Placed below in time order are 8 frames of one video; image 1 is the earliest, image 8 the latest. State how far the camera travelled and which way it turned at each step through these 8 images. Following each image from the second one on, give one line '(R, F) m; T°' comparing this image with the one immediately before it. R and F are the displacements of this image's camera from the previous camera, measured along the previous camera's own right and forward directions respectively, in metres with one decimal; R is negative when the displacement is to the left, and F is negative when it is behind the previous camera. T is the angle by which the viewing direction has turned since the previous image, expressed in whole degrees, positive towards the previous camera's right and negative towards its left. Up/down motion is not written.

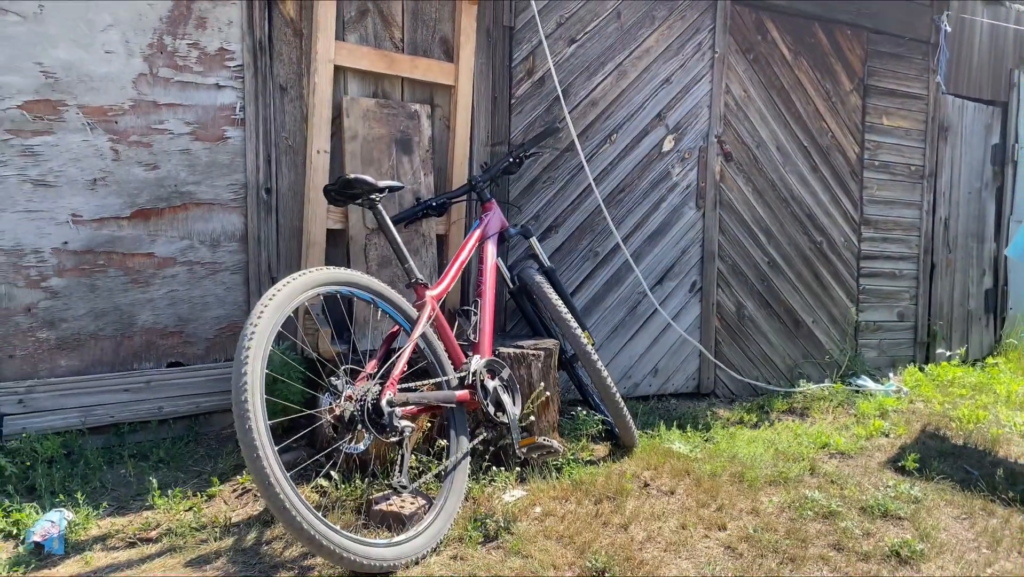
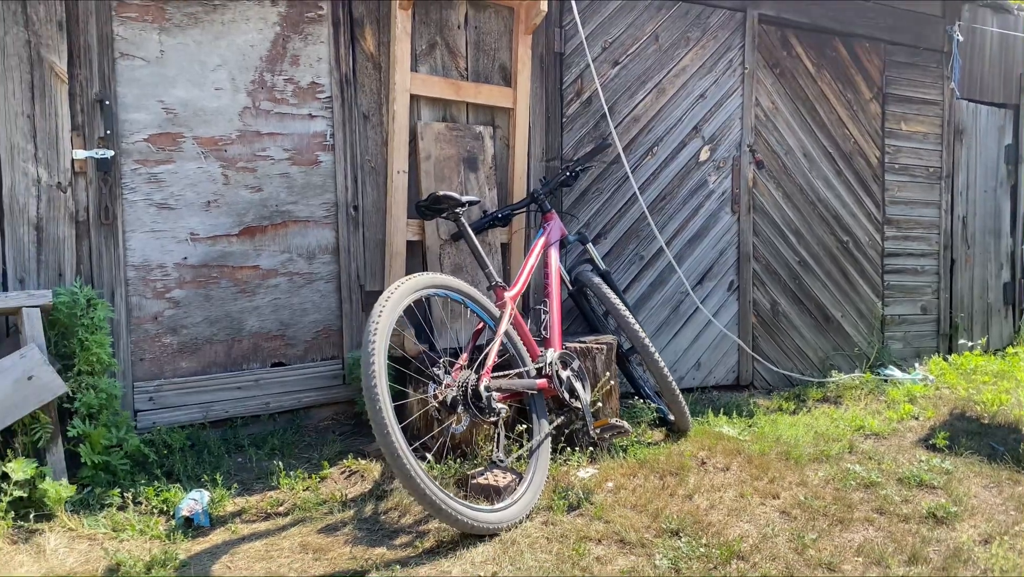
(-0.2, -0.4) m; -1°
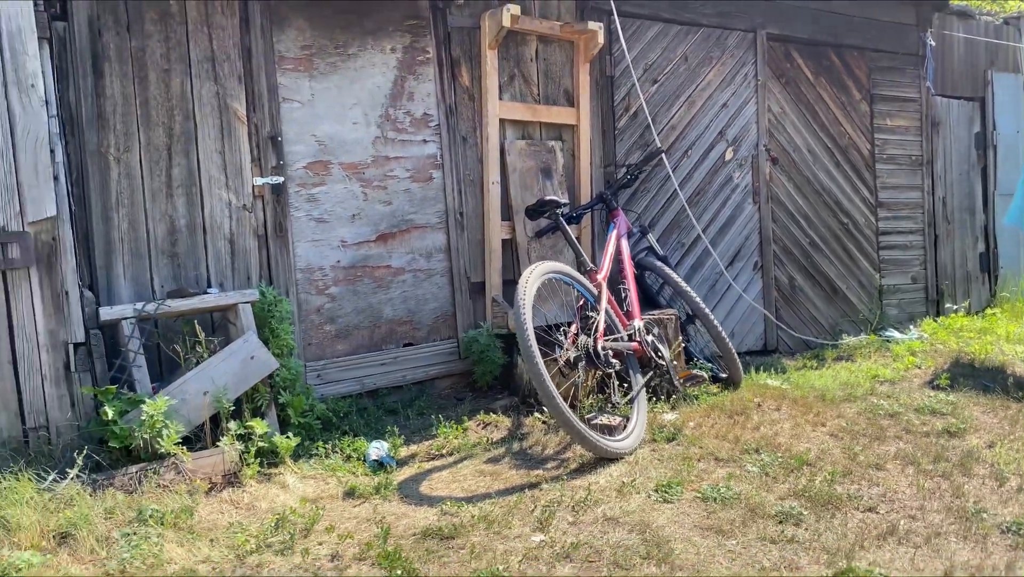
(-0.6, -0.8) m; +2°
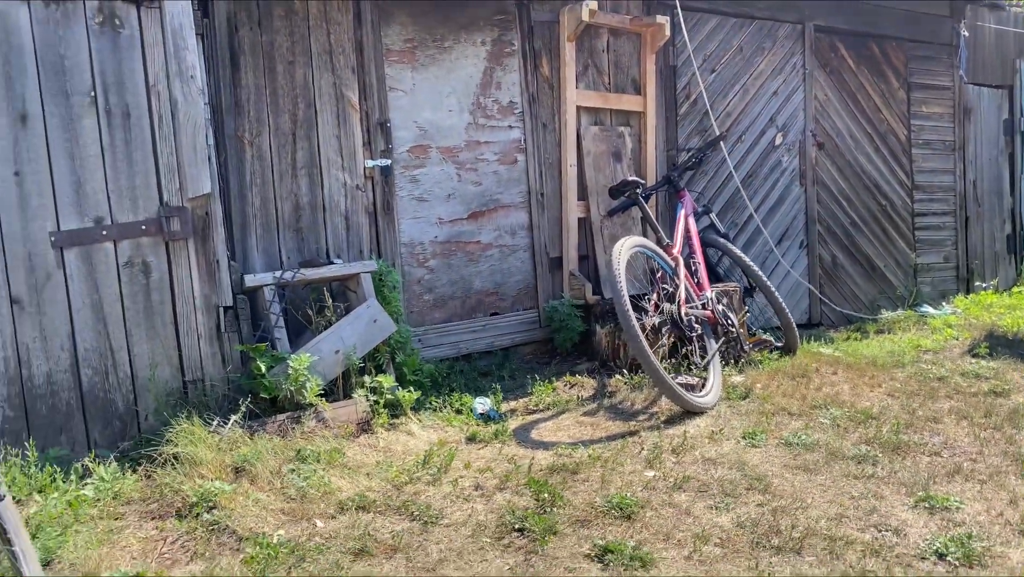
(-0.4, -0.4) m; 0°
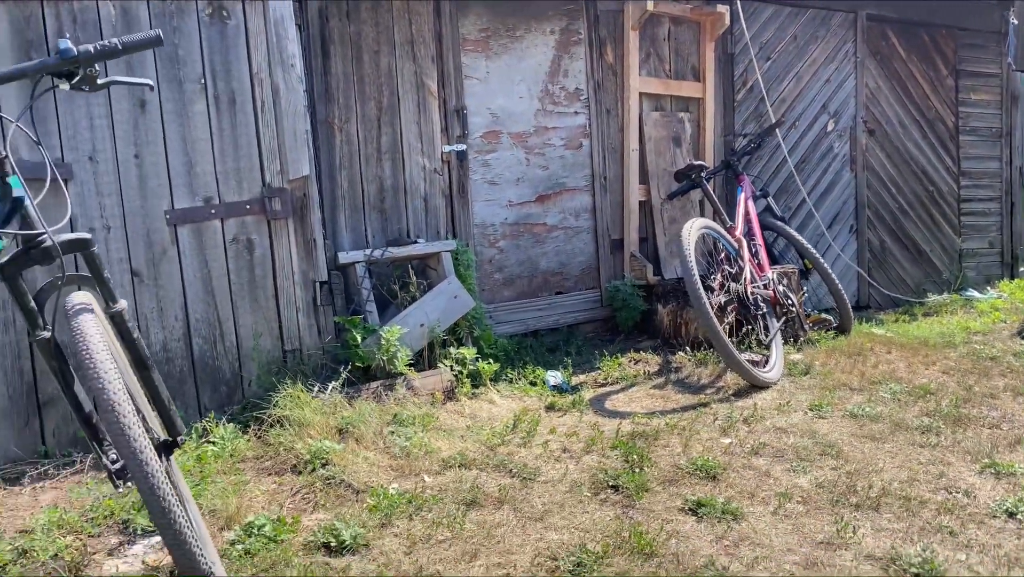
(-0.2, -0.2) m; -1°
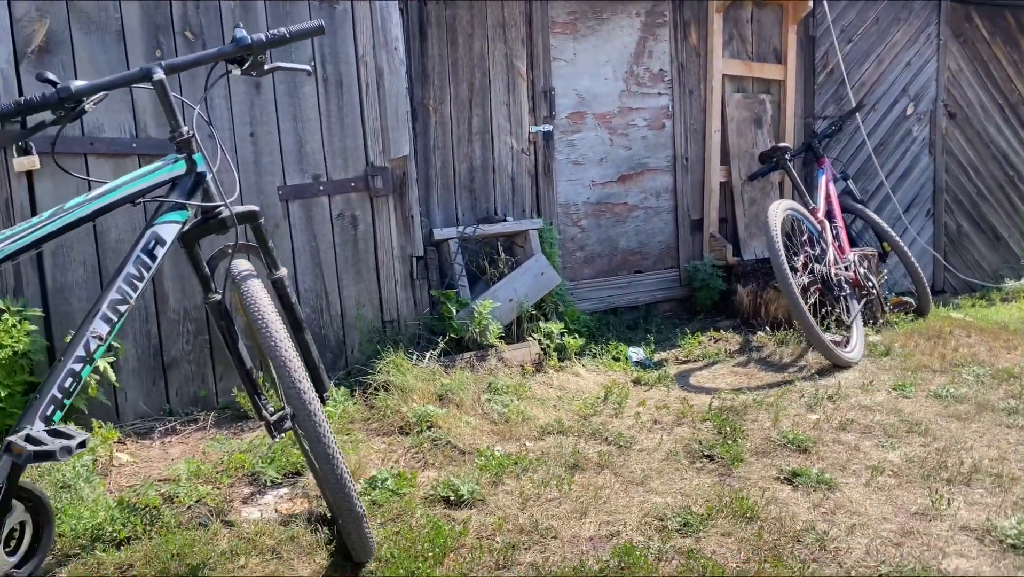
(-0.2, -0.1) m; -3°
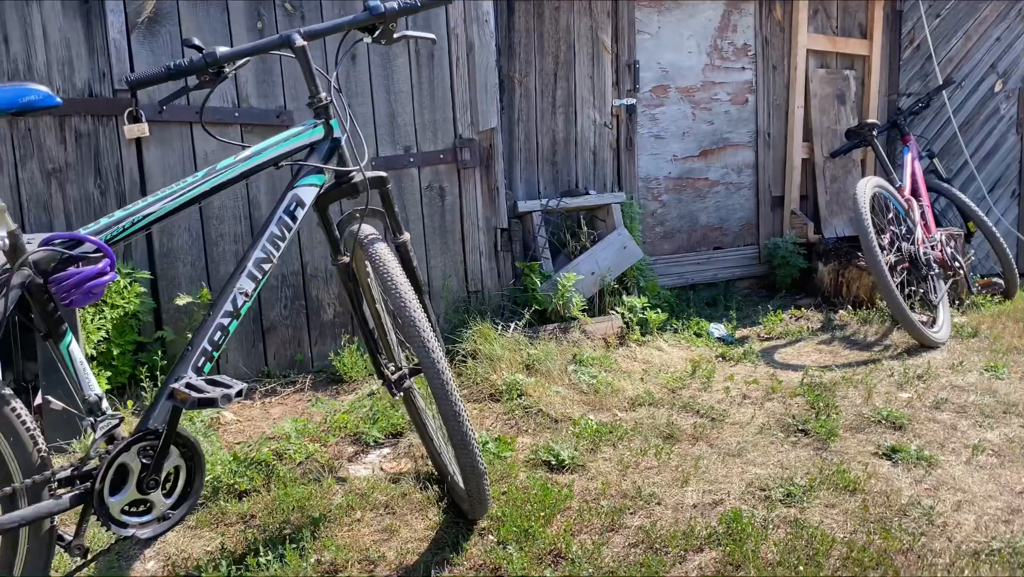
(-0.2, 0.0) m; -3°
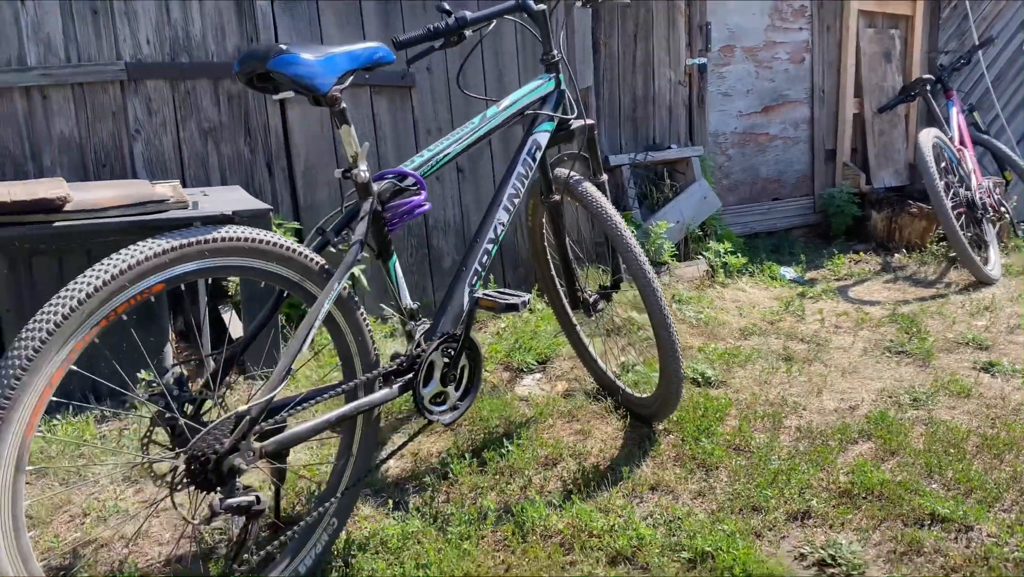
(-0.6, -0.3) m; +1°
